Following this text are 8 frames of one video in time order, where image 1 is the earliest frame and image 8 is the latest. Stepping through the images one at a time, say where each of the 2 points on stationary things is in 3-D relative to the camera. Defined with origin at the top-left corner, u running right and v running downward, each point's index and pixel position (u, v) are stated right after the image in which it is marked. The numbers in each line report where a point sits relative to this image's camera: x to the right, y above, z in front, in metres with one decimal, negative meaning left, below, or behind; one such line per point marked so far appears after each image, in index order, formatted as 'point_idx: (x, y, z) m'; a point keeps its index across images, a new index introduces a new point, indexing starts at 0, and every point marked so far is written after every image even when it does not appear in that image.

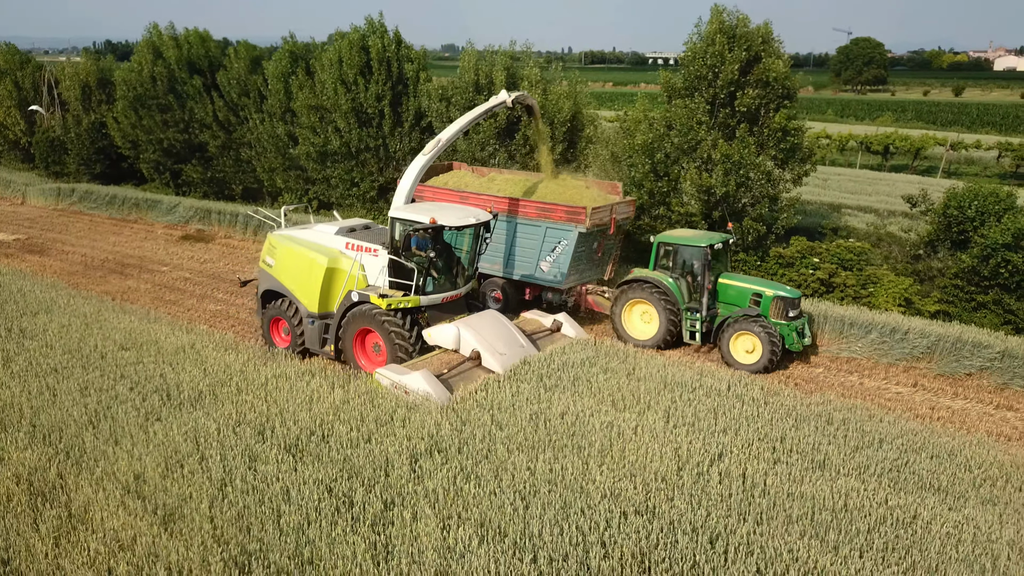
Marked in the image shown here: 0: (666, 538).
0: (+0.9, -1.5, +5.1) m
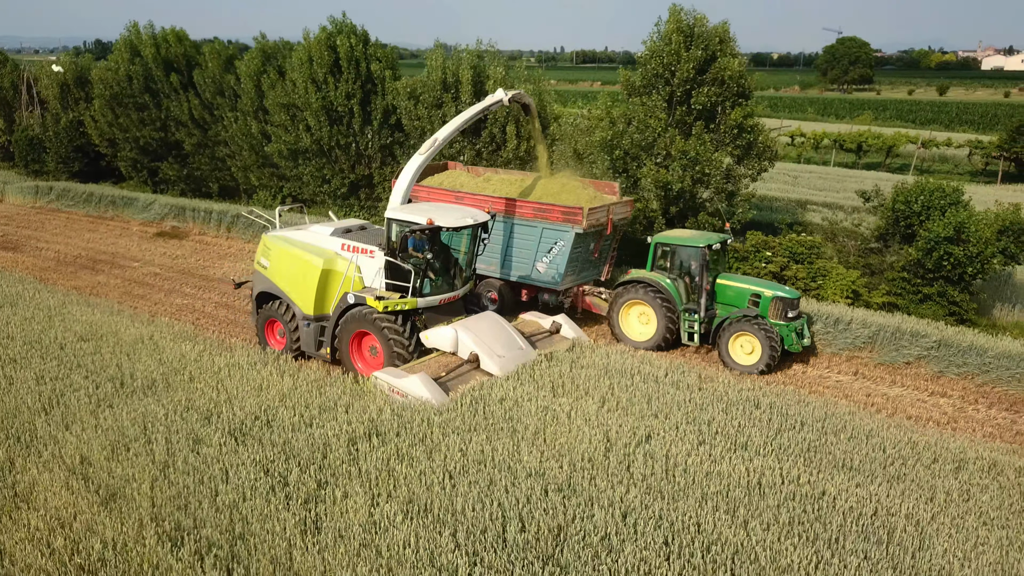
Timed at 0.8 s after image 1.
0: (+0.4, -1.4, +5.4) m
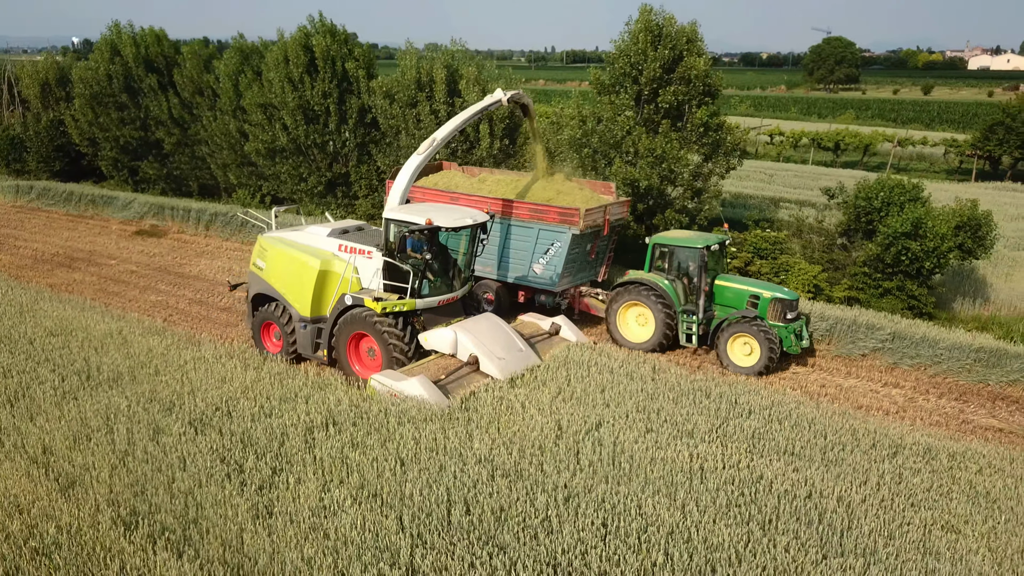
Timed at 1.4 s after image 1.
0: (+0.1, -1.4, +5.5) m
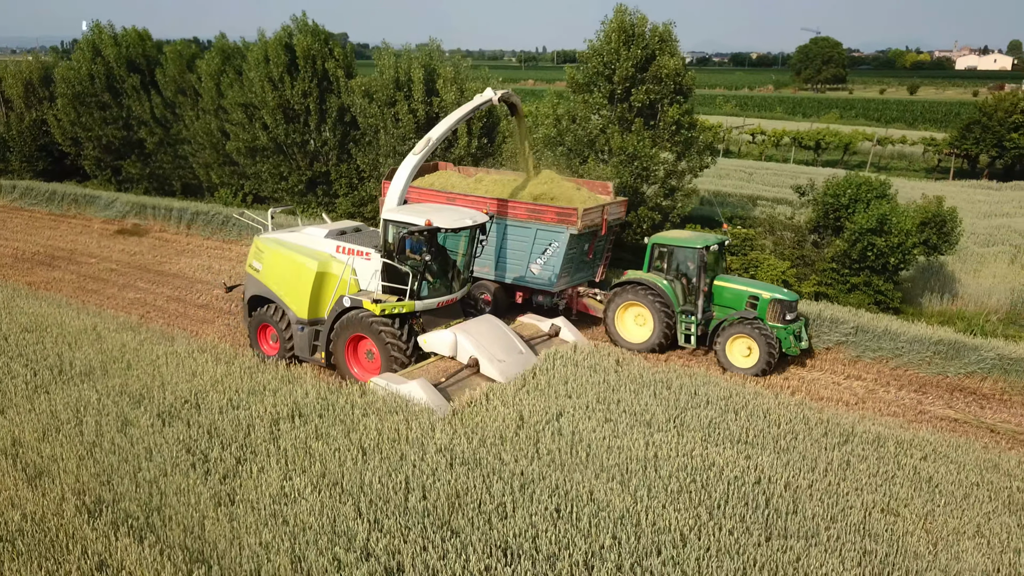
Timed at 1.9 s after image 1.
0: (-0.2, -1.3, +5.7) m
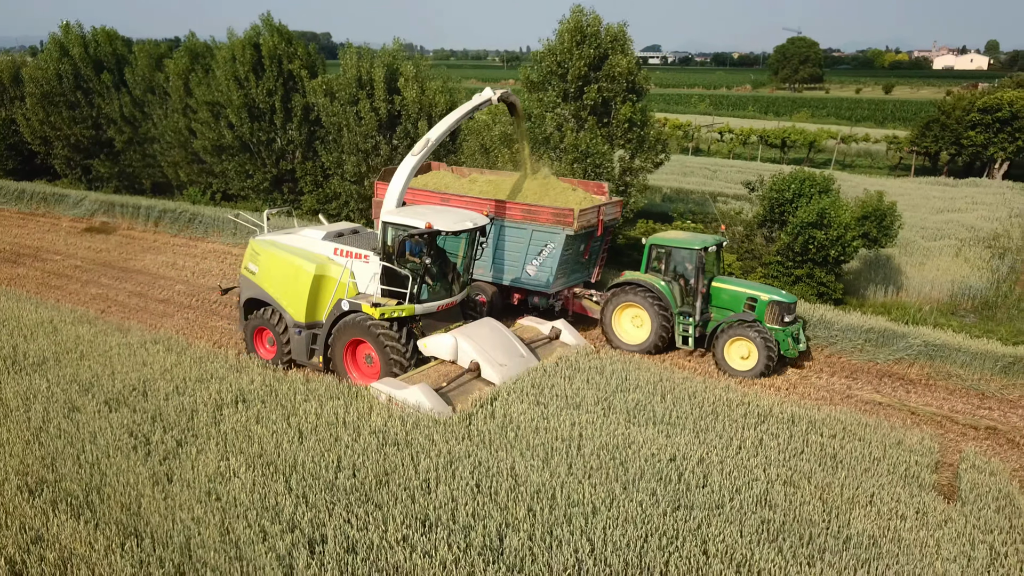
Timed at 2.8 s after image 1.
0: (-0.7, -1.2, +6.0) m
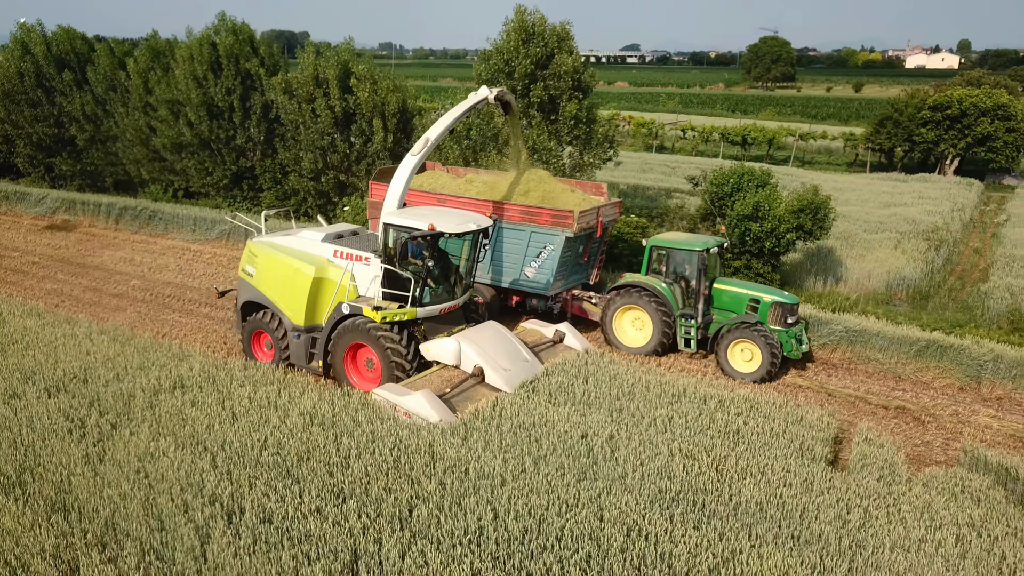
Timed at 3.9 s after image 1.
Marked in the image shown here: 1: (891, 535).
0: (-1.3, -1.1, +6.3) m
1: (+2.3, -1.5, +5.1) m
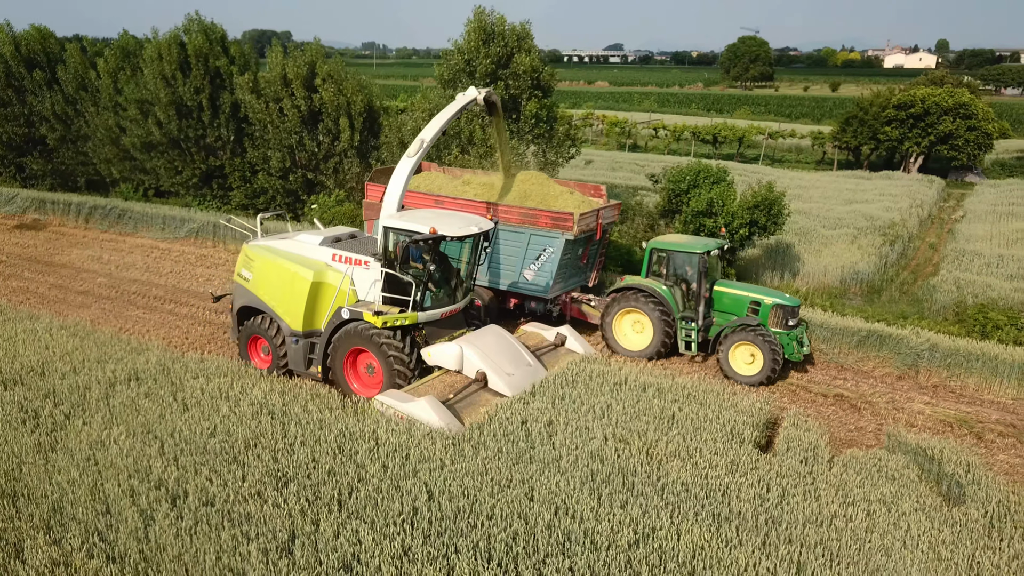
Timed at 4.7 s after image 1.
0: (-1.8, -1.1, +6.5) m
1: (+1.9, -1.4, +5.4) m
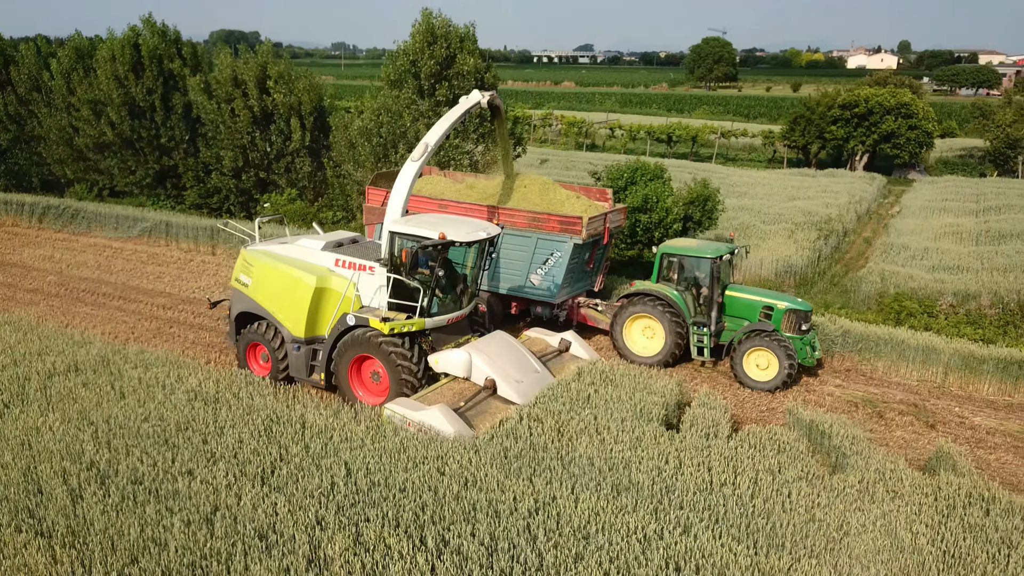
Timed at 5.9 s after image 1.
0: (-2.4, -1.0, +6.8) m
1: (+1.3, -1.3, +5.8) m
